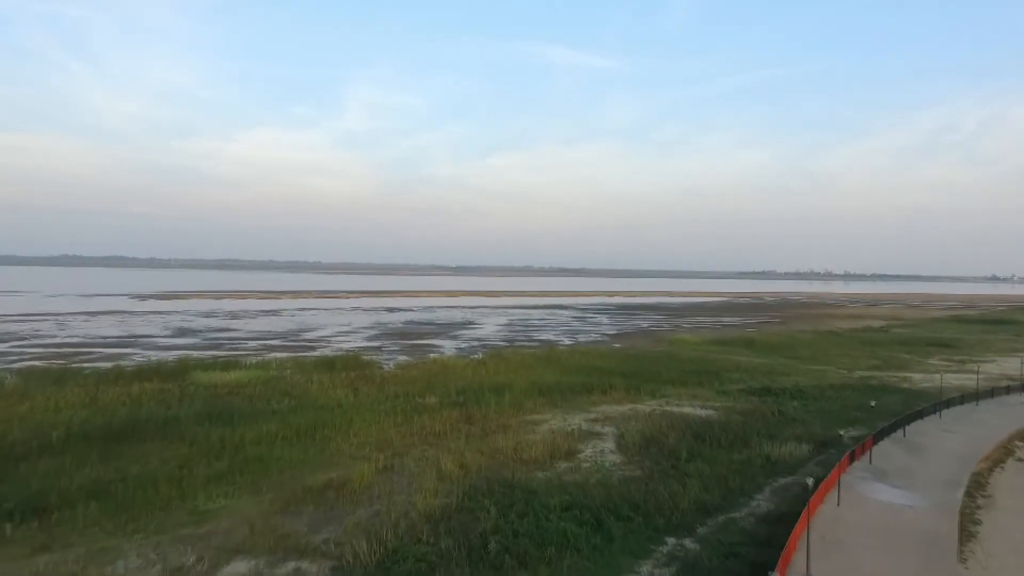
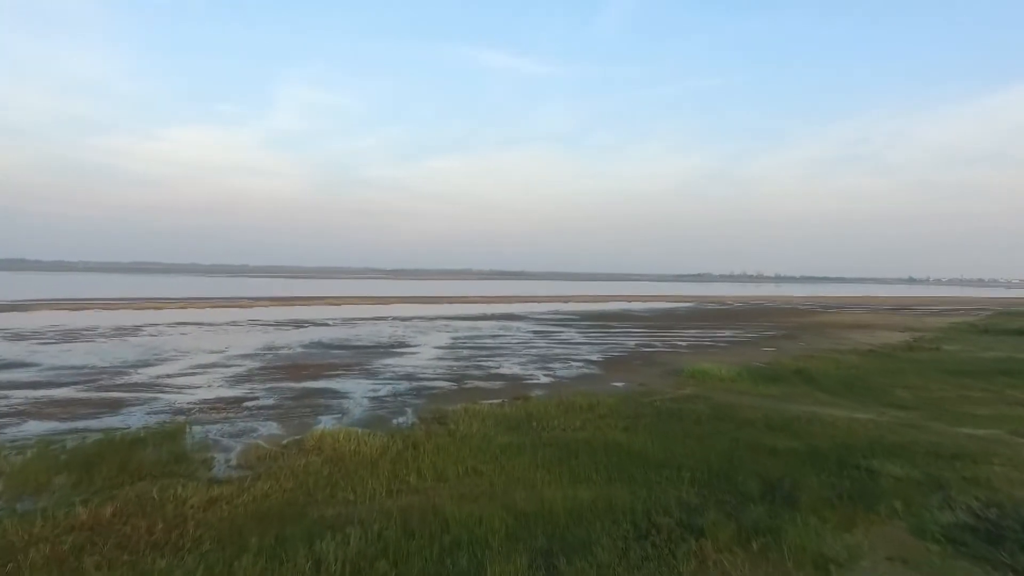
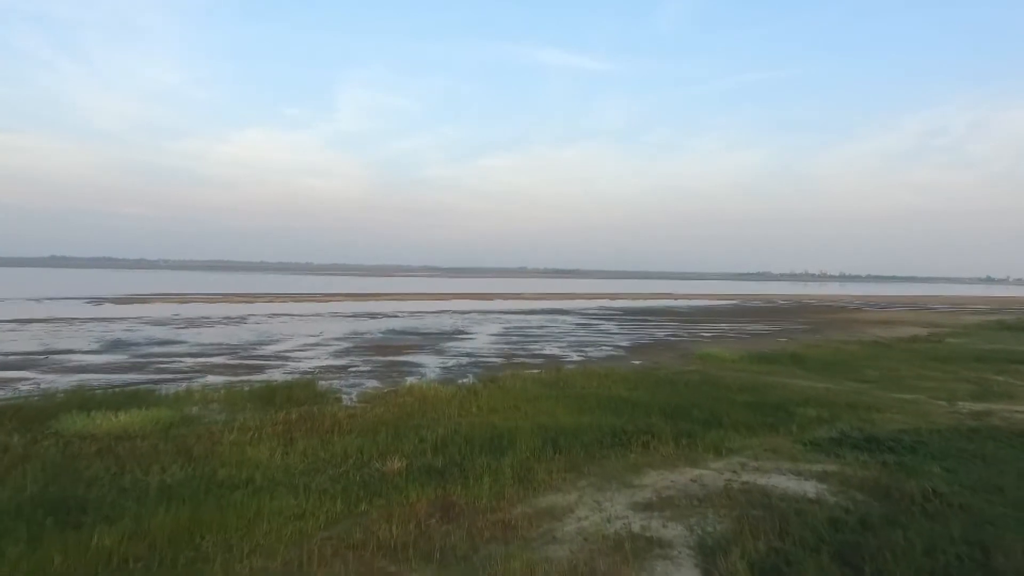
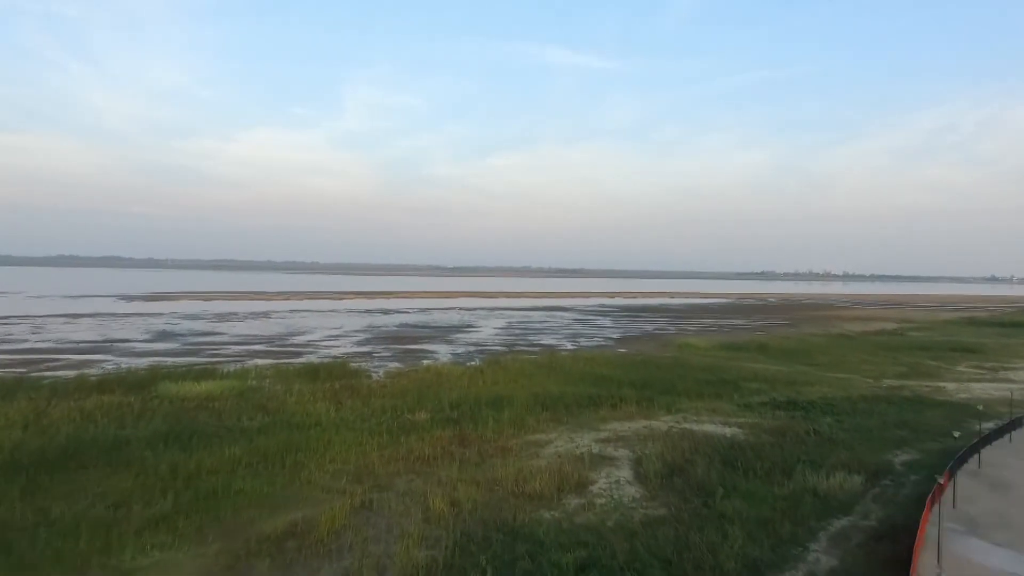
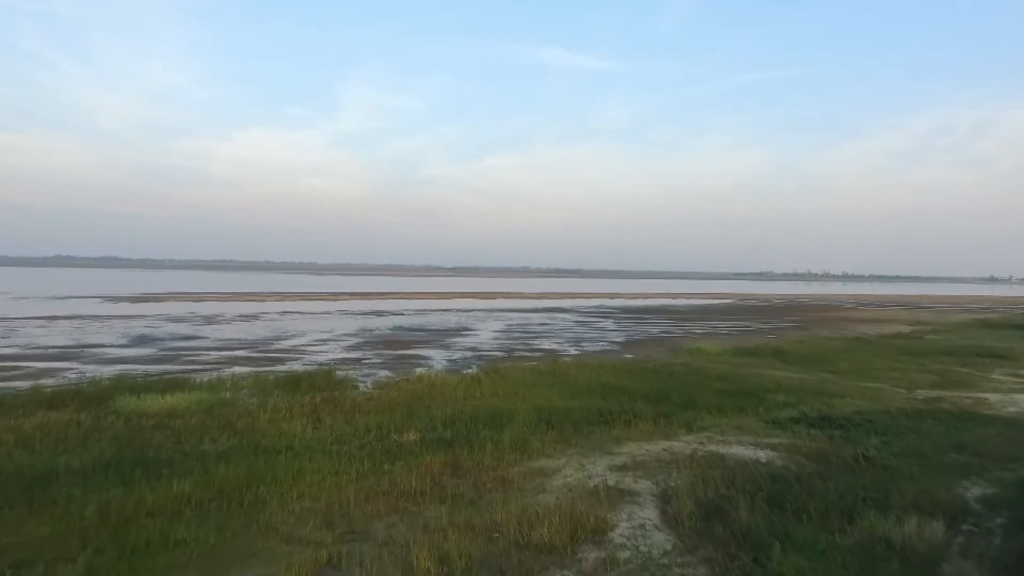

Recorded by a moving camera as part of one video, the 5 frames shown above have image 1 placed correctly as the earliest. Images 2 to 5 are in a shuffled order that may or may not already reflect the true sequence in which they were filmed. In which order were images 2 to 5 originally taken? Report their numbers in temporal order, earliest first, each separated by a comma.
4, 5, 3, 2
